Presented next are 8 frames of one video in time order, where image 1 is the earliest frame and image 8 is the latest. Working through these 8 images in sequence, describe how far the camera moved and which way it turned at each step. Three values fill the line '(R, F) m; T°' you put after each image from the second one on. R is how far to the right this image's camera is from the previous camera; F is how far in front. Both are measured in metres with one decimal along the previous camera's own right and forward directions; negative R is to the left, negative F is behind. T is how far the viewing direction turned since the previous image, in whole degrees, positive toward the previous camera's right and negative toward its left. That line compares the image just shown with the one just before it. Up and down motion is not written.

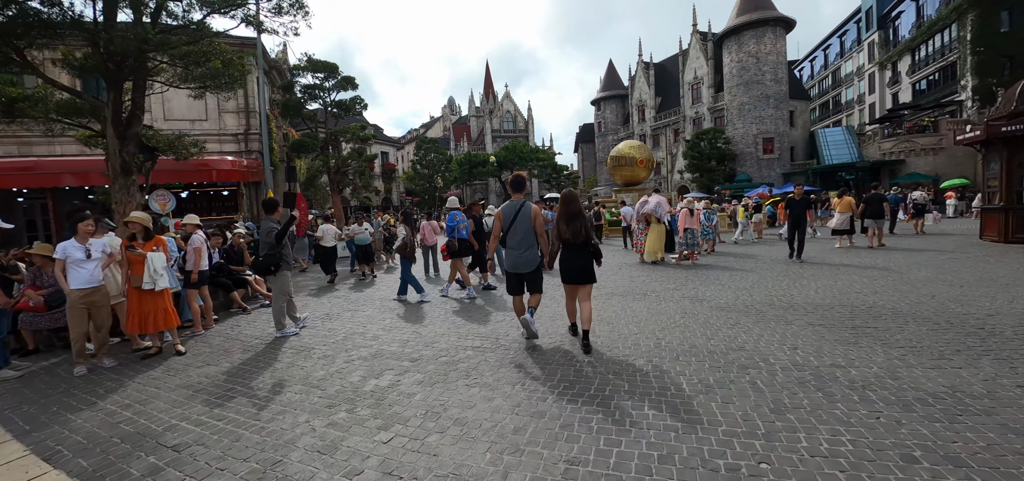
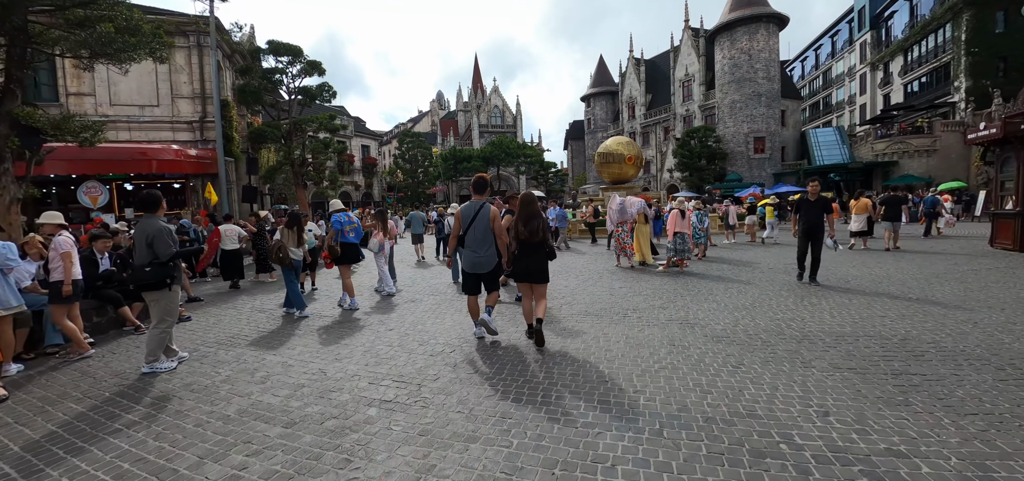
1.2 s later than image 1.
(+0.5, +1.3) m; +1°
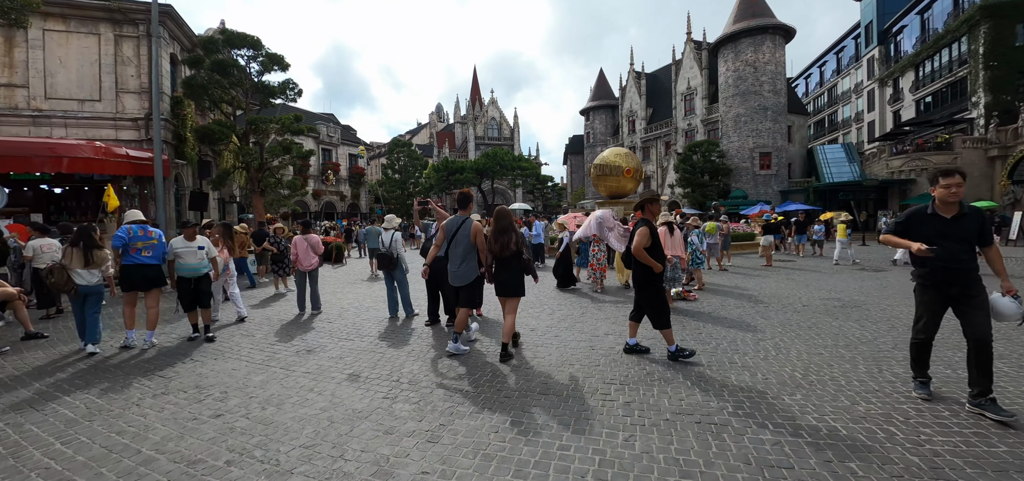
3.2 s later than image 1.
(+0.8, +2.2) m; 0°
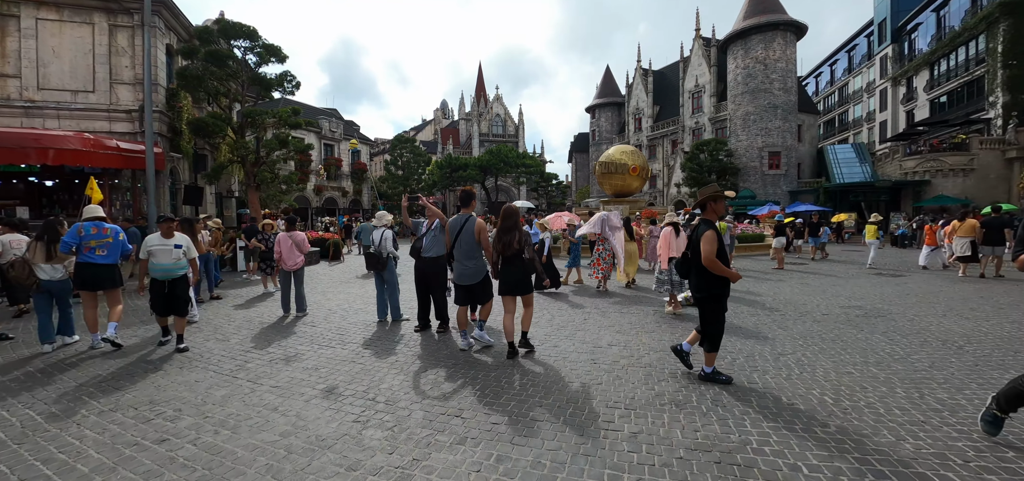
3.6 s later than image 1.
(+0.1, +0.5) m; -1°
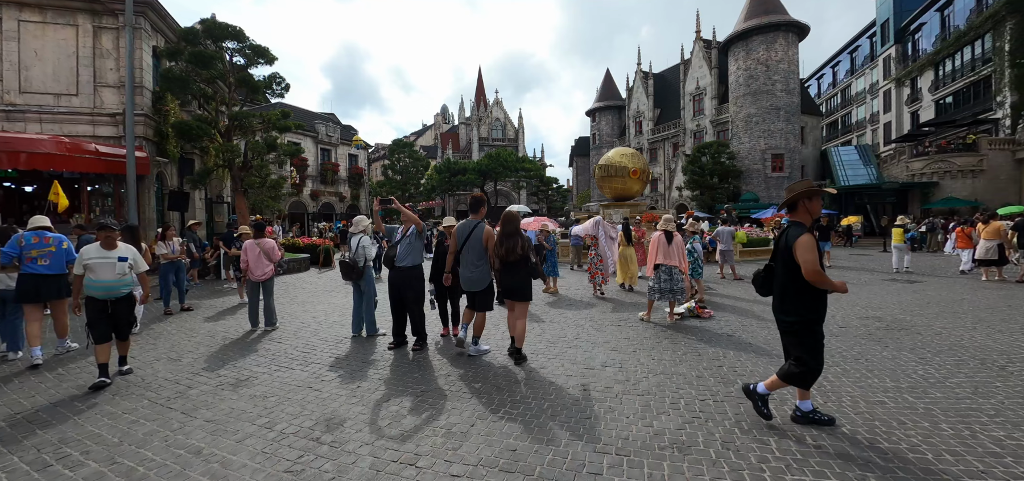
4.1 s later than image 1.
(+0.2, +0.6) m; 0°
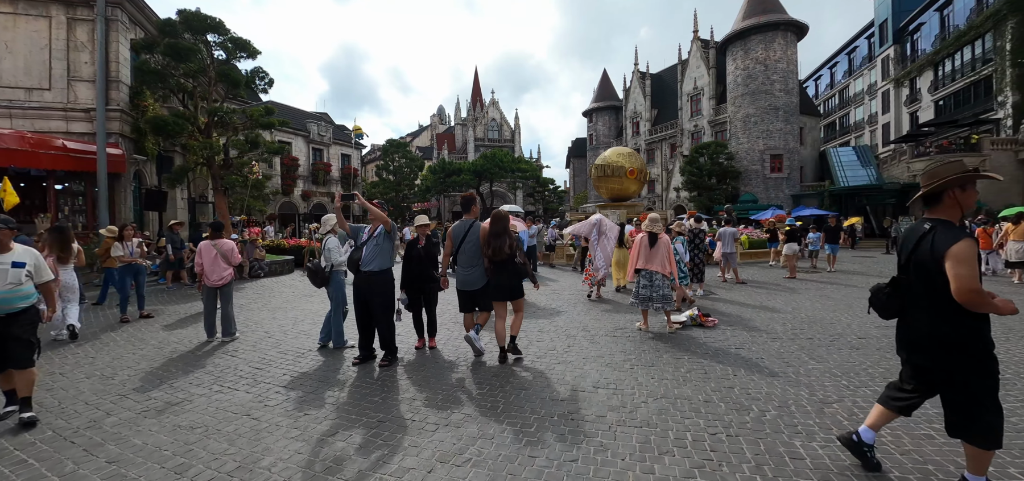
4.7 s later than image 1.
(+0.2, +0.6) m; 0°
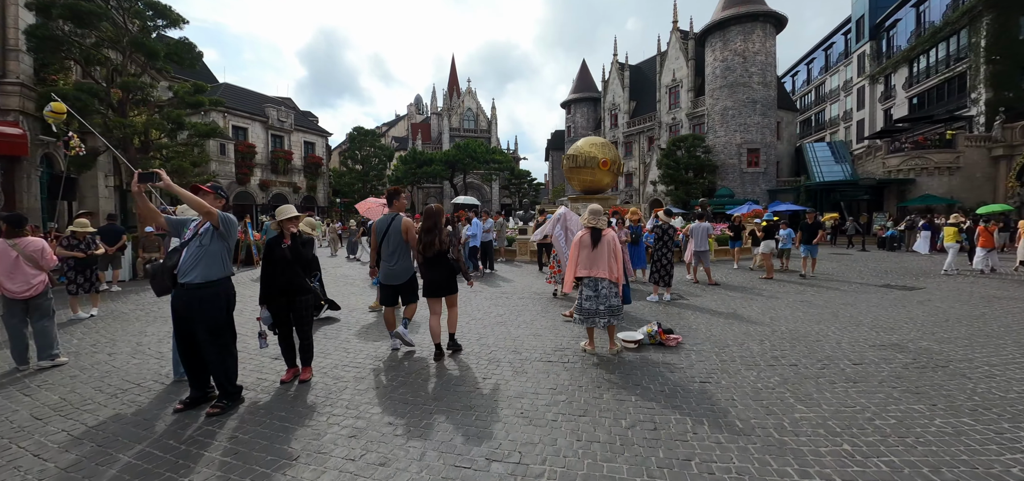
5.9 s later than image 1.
(+0.8, +1.3) m; +2°
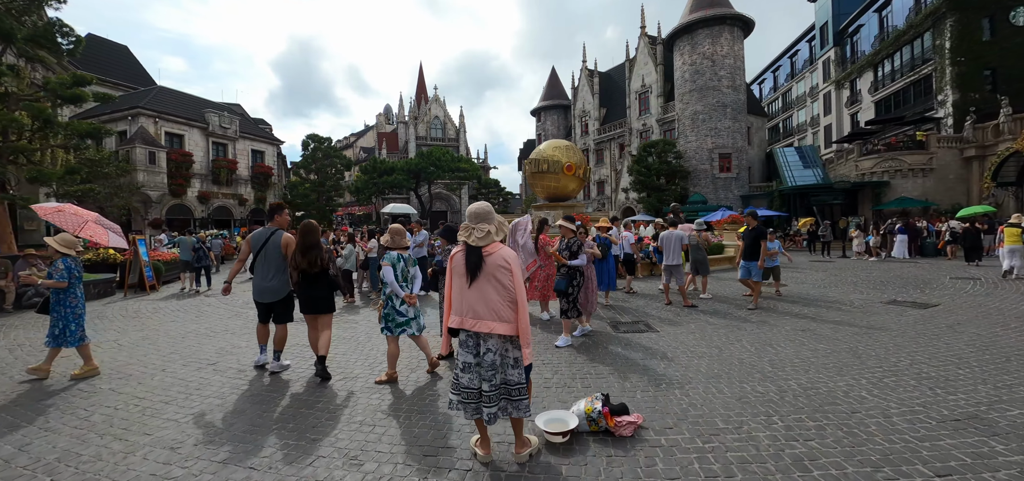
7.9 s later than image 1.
(+0.9, +2.0) m; +3°
